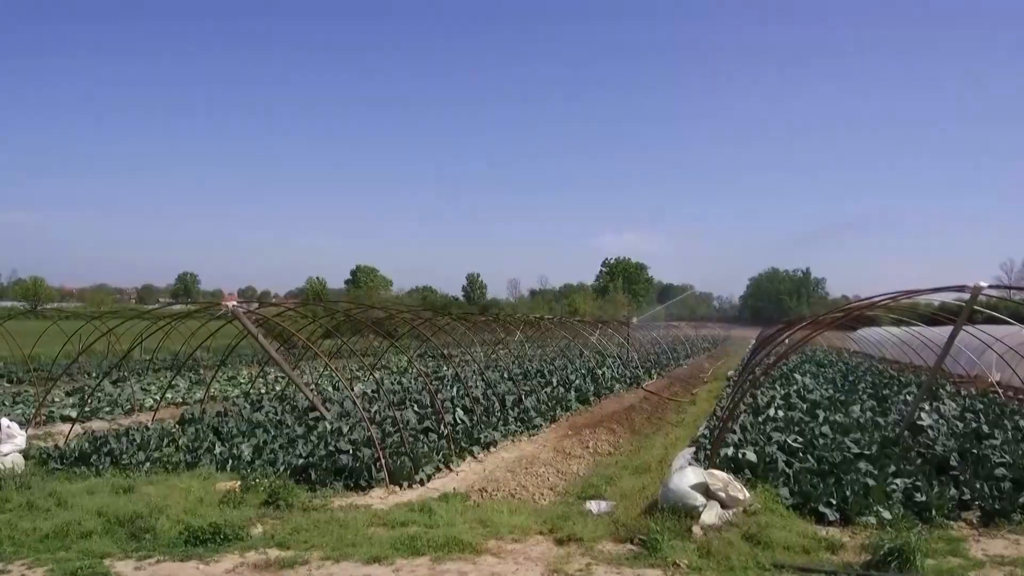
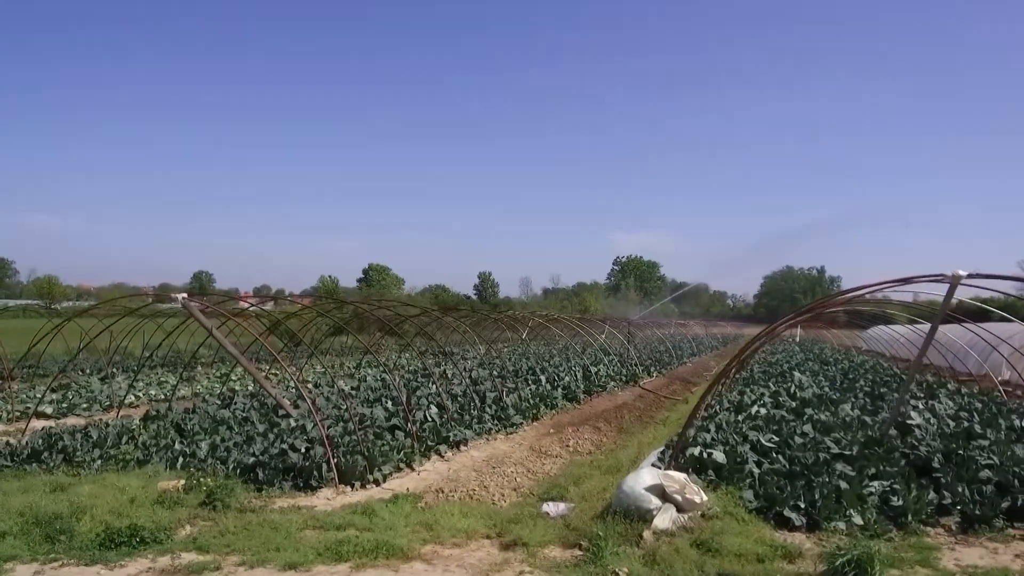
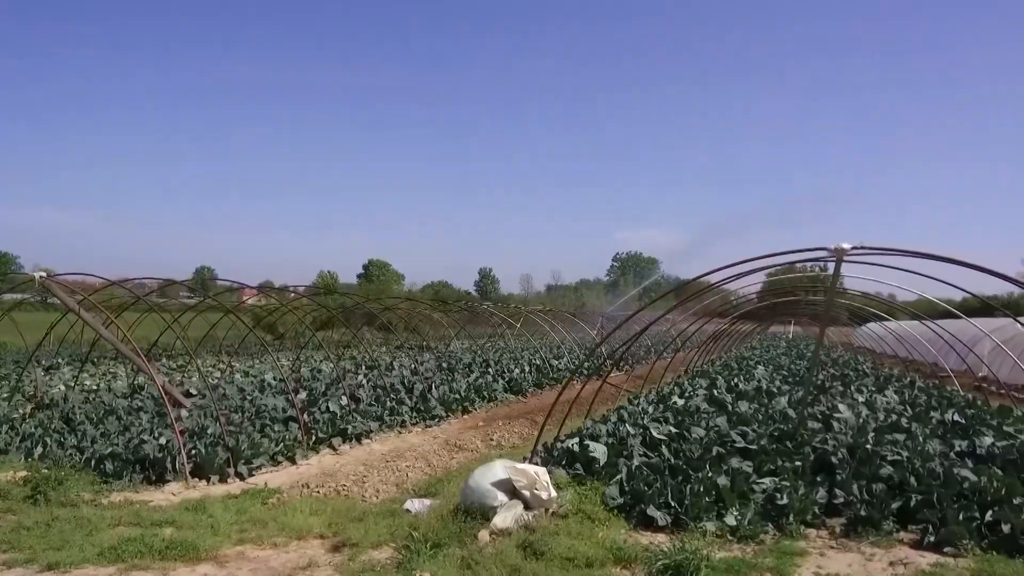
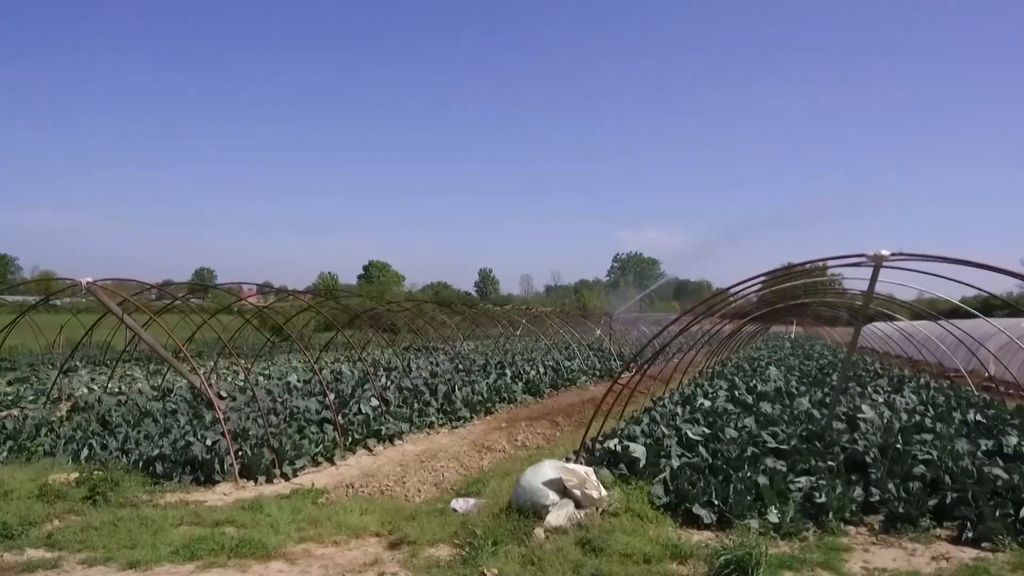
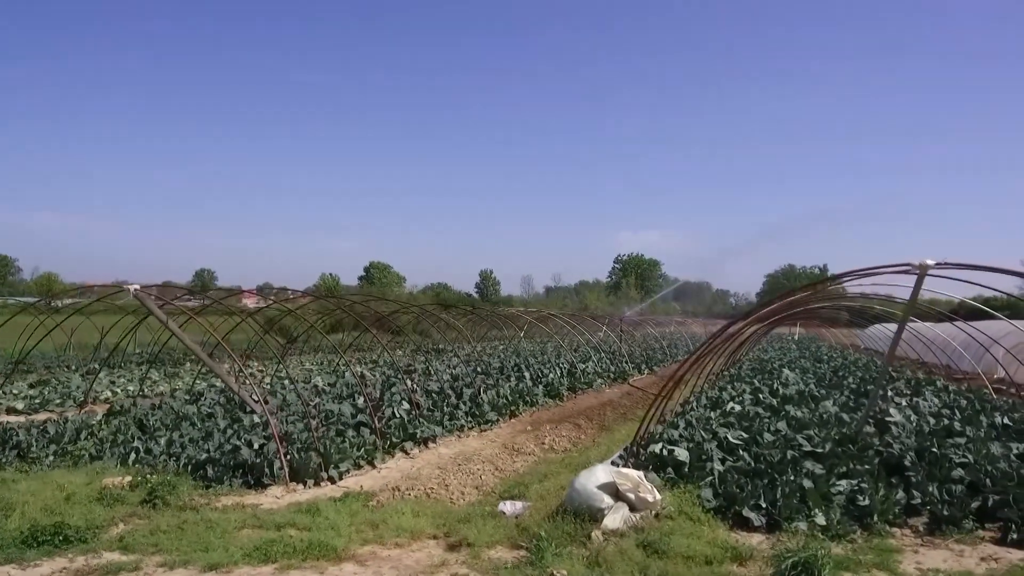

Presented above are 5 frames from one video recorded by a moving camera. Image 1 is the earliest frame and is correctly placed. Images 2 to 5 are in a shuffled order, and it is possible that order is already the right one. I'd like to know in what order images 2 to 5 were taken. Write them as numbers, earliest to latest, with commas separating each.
2, 5, 4, 3
